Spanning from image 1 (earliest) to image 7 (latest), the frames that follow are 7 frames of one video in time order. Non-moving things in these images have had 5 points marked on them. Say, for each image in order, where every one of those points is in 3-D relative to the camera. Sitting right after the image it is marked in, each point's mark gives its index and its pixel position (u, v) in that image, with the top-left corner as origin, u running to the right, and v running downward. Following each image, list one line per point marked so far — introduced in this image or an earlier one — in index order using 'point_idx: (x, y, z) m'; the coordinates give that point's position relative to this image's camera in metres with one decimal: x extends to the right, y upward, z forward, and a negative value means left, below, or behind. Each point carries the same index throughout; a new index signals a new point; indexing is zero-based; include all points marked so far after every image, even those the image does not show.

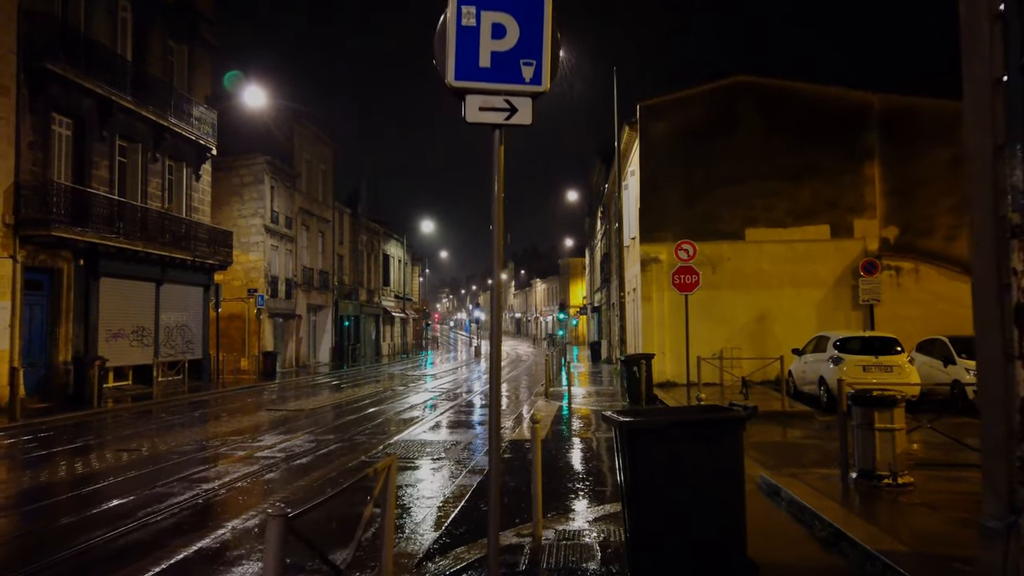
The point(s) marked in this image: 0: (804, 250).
0: (+7.4, +1.0, +19.2) m
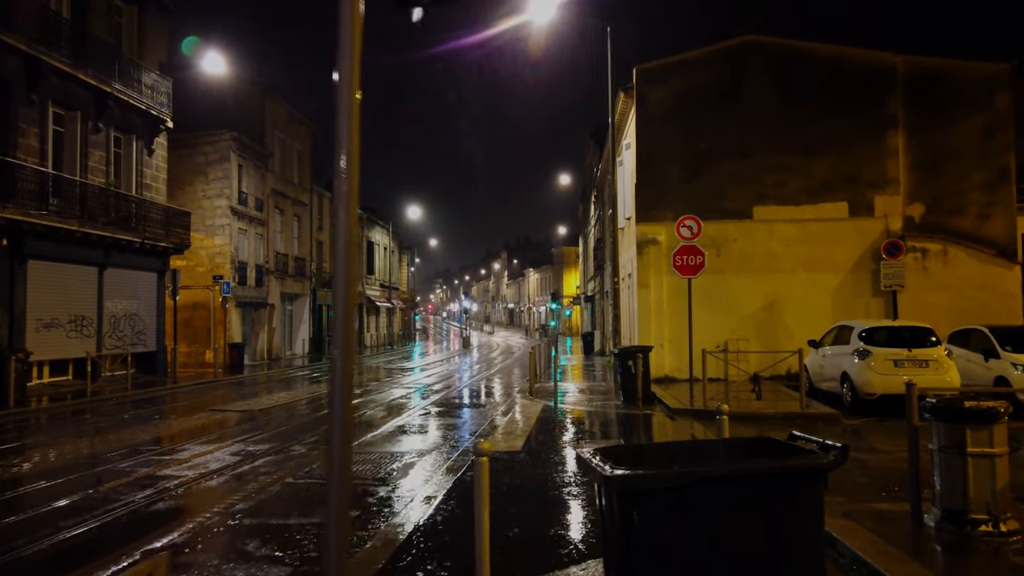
0: (+7.0, +1.3, +17.2) m
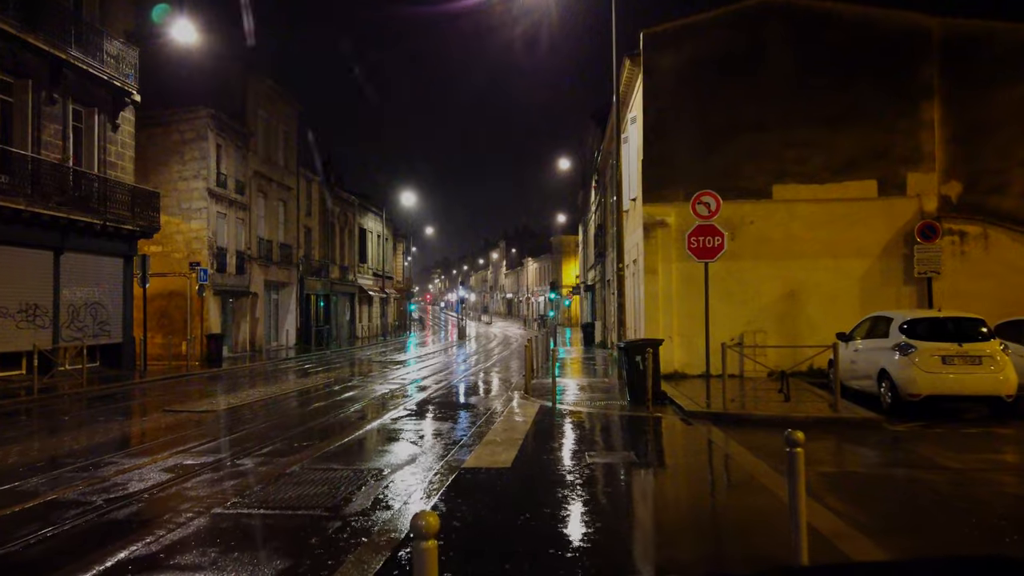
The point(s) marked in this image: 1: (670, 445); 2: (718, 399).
0: (+6.9, +1.6, +15.6) m
1: (+2.2, -2.2, +10.4) m
2: (+3.5, -1.9, +12.6) m
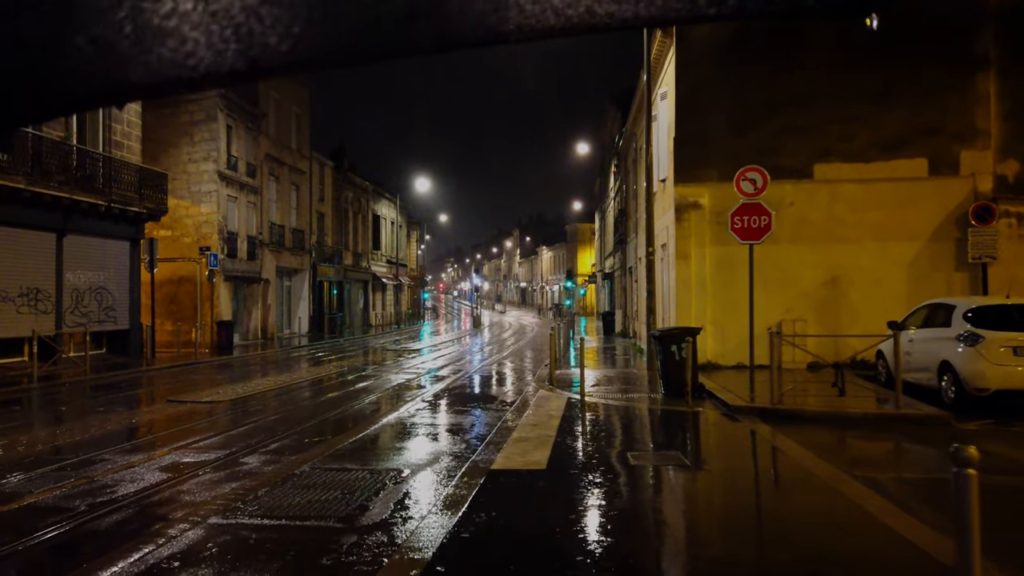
0: (+7.3, +1.9, +14.6) m
1: (+2.5, -2.0, +9.6) m
2: (+3.9, -1.6, +11.7) m
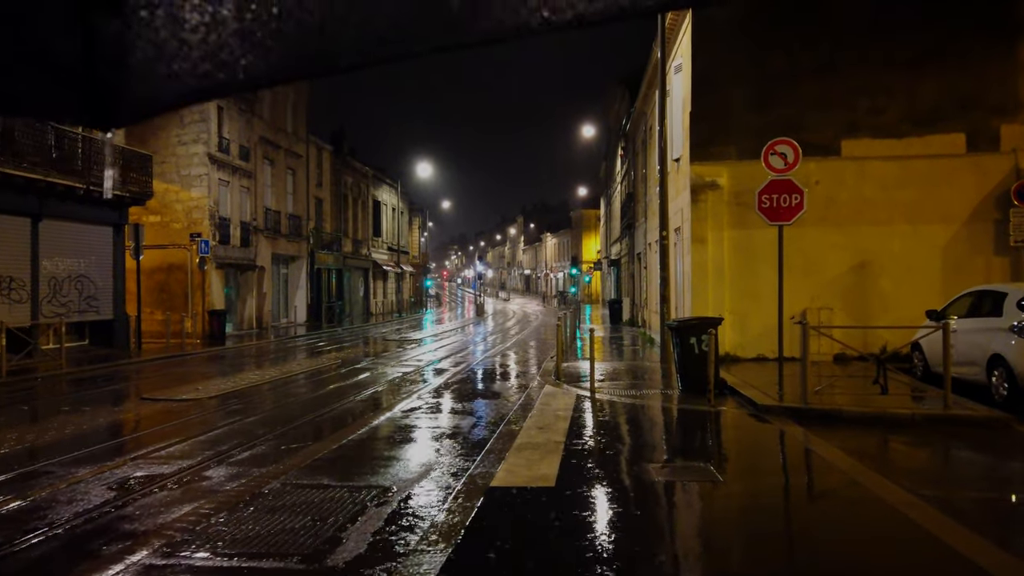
0: (+7.4, +2.1, +13.5) m
1: (+2.6, -1.8, +8.6) m
2: (+3.9, -1.4, +10.7) m
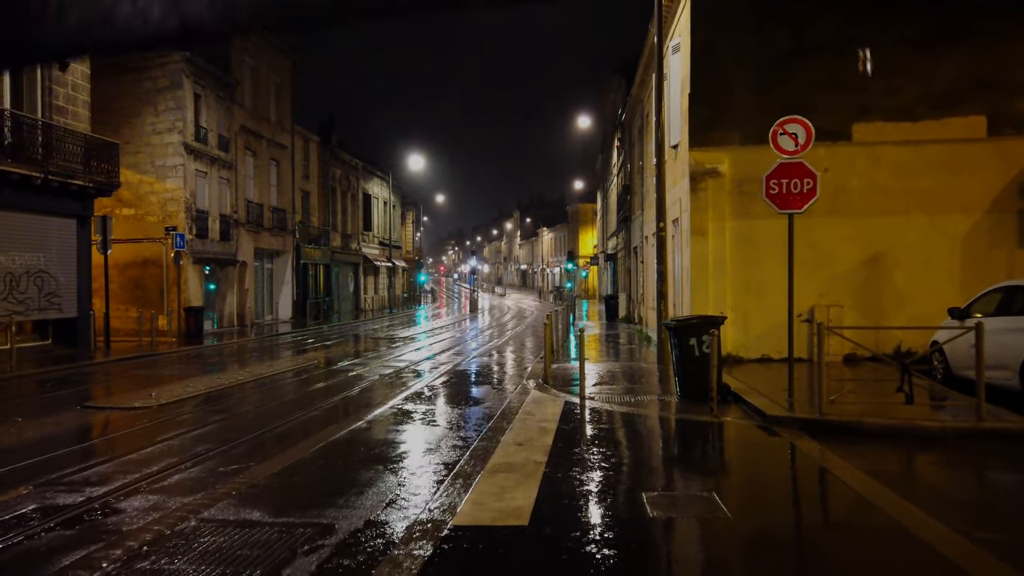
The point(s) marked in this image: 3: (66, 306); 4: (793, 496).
0: (+7.1, +2.2, +12.5) m
1: (+2.3, -1.8, +7.6) m
2: (+3.7, -1.4, +9.7) m
3: (-10.2, -0.4, +17.2) m
4: (+2.4, -1.8, +6.4) m
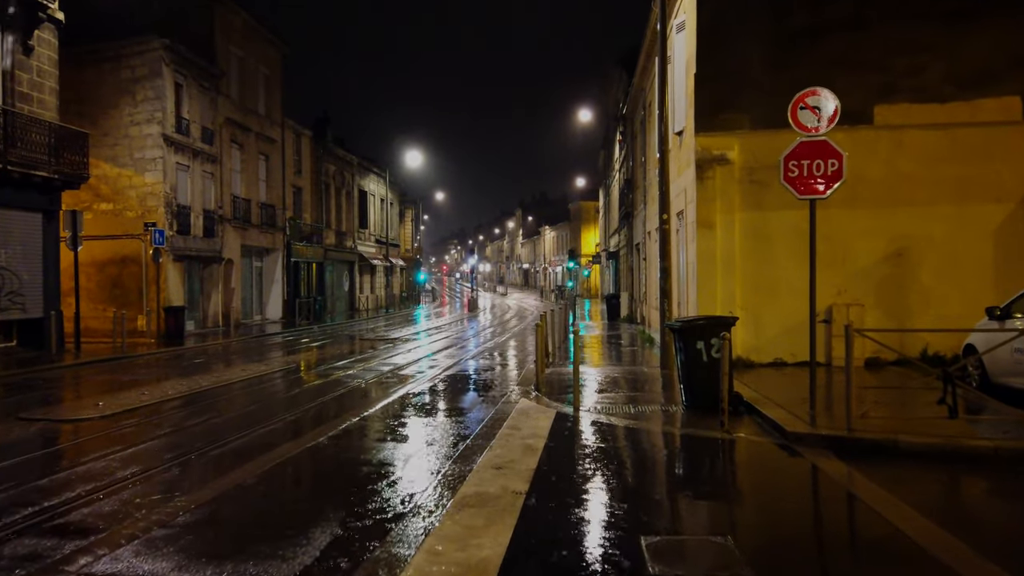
0: (+7.0, +2.2, +11.4) m
1: (+2.2, -1.7, +6.5) m
2: (+3.5, -1.3, +8.6) m
3: (-10.3, -0.4, +16.1) m
4: (+2.3, -1.8, +5.4) m
